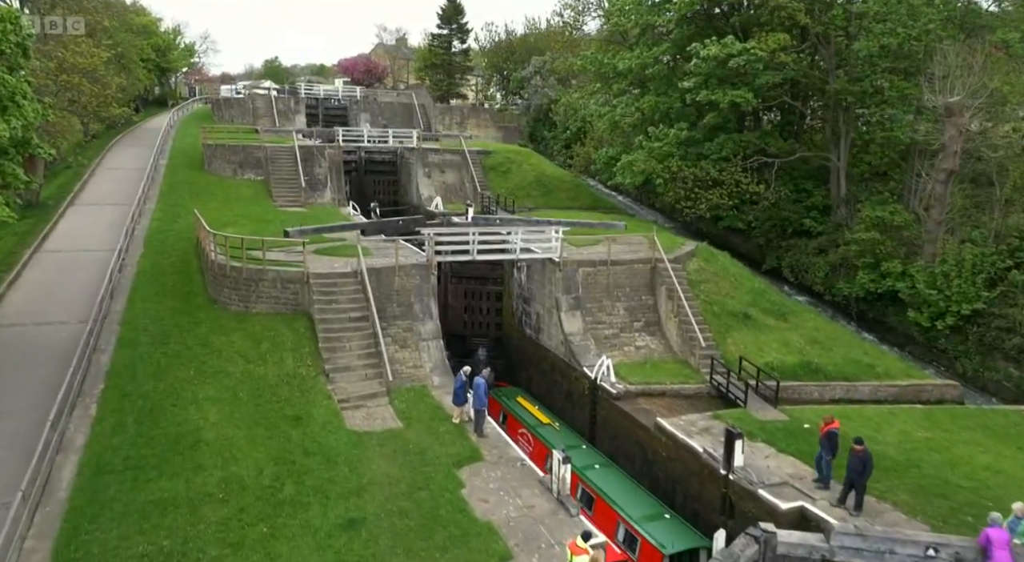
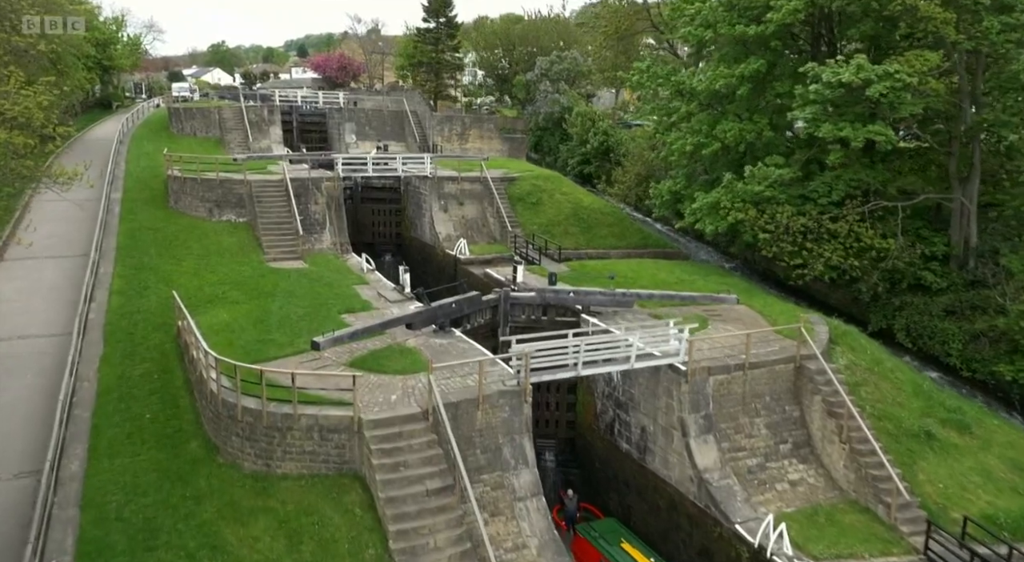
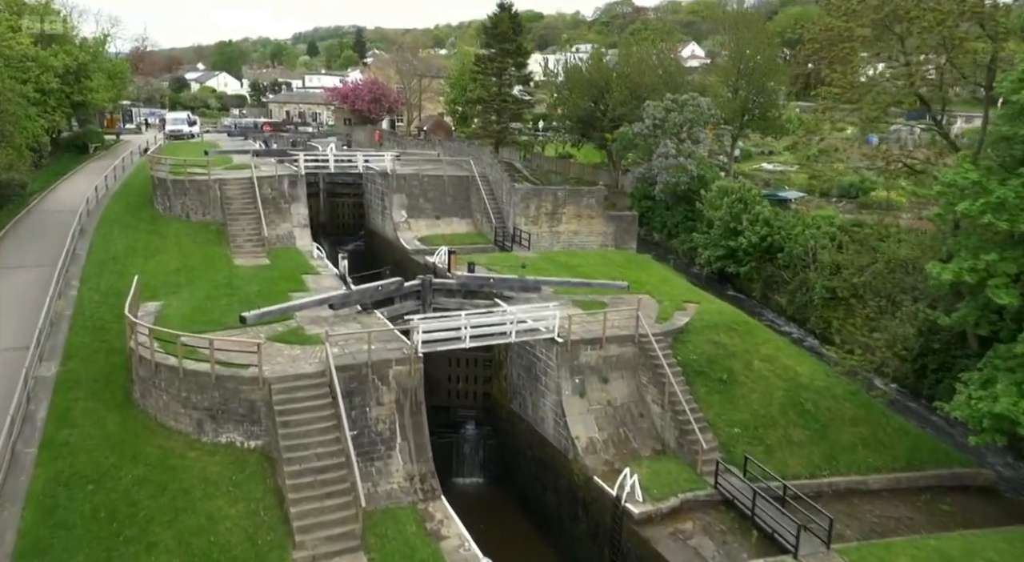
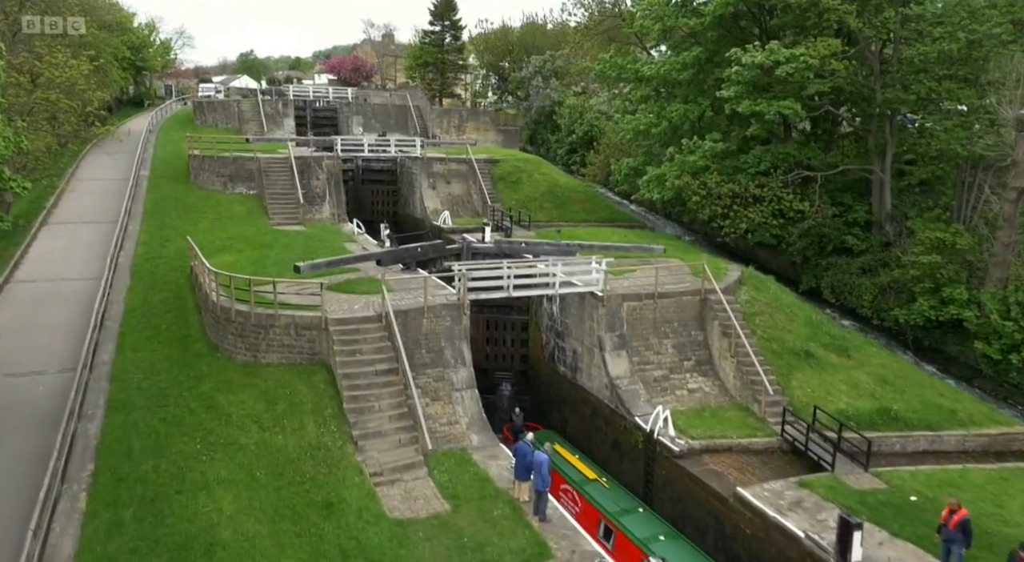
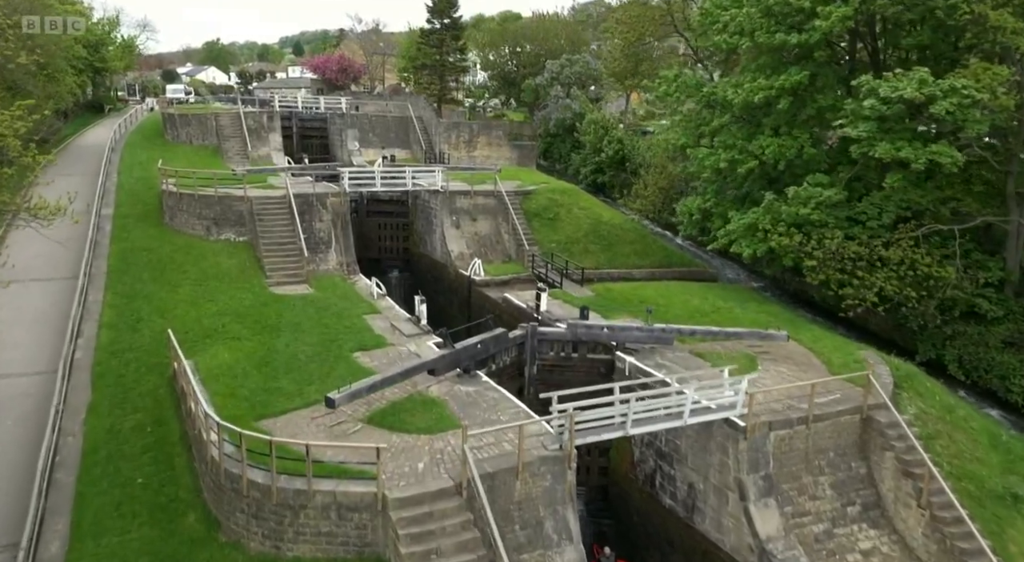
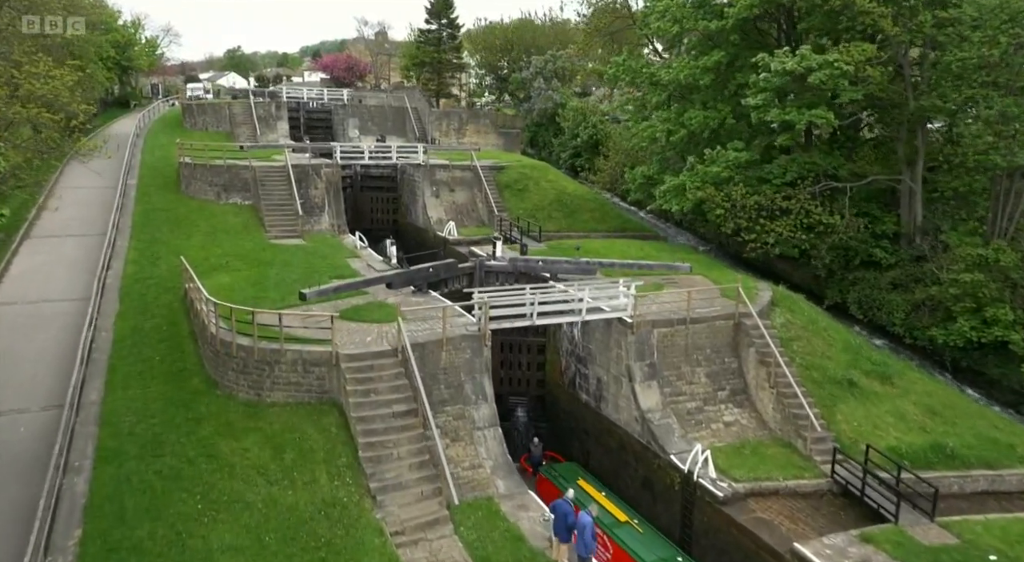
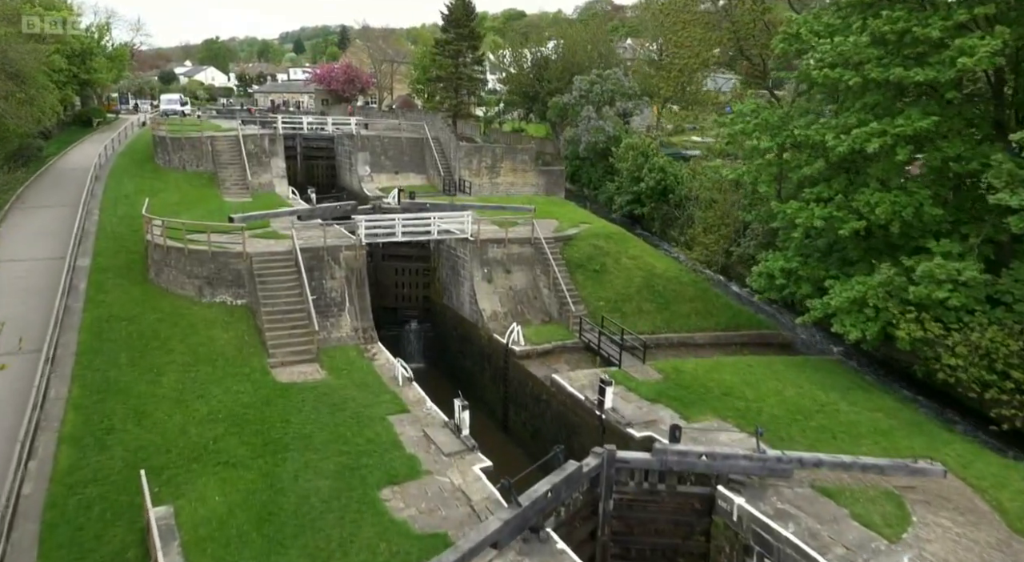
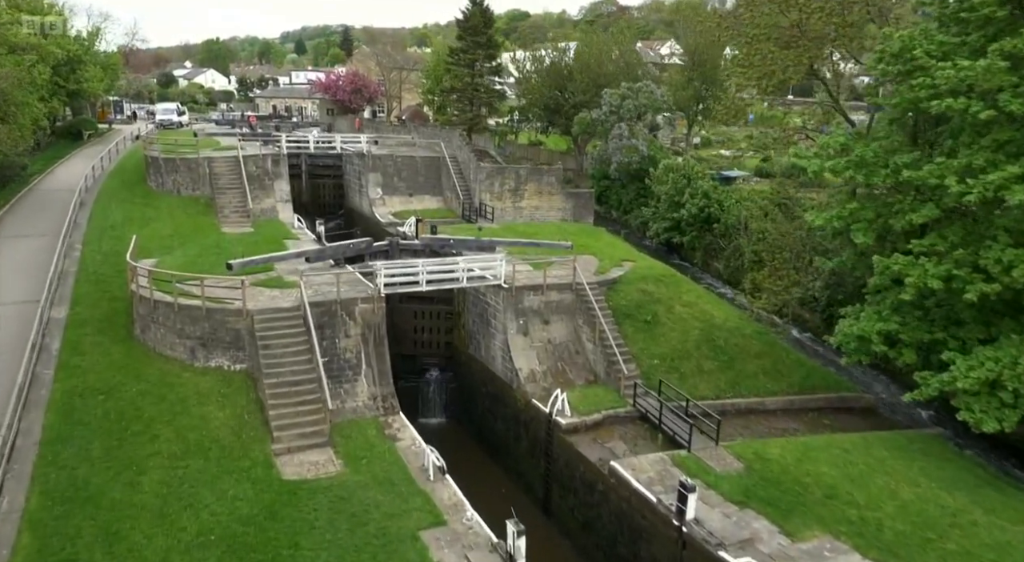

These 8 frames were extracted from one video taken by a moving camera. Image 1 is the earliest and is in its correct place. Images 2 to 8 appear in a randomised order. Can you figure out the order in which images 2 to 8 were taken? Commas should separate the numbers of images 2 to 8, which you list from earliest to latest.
4, 6, 2, 5, 7, 8, 3
